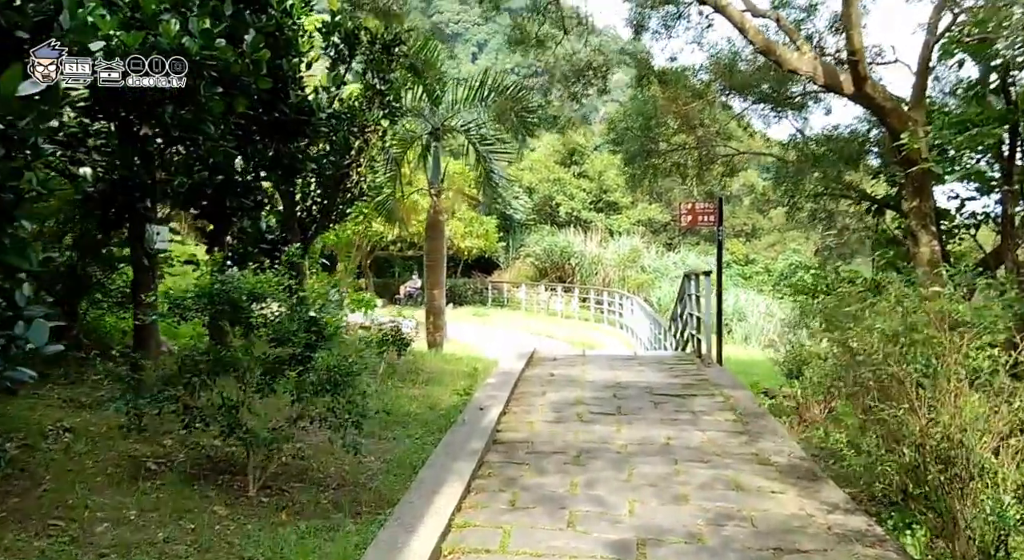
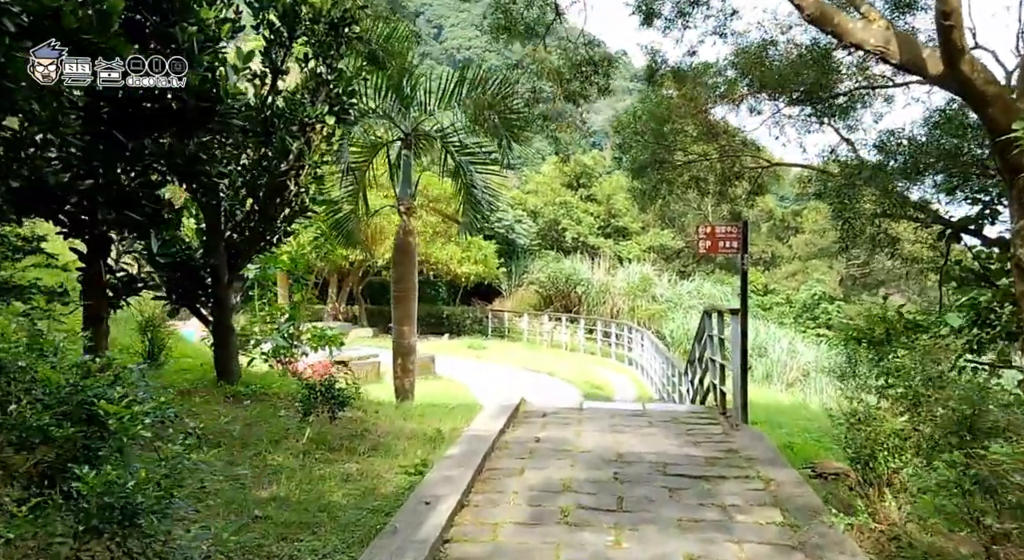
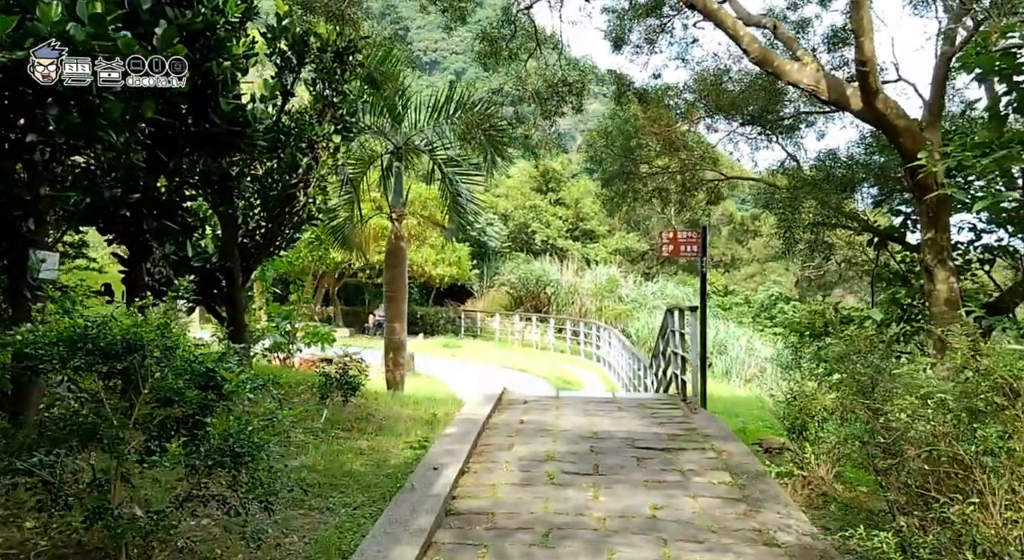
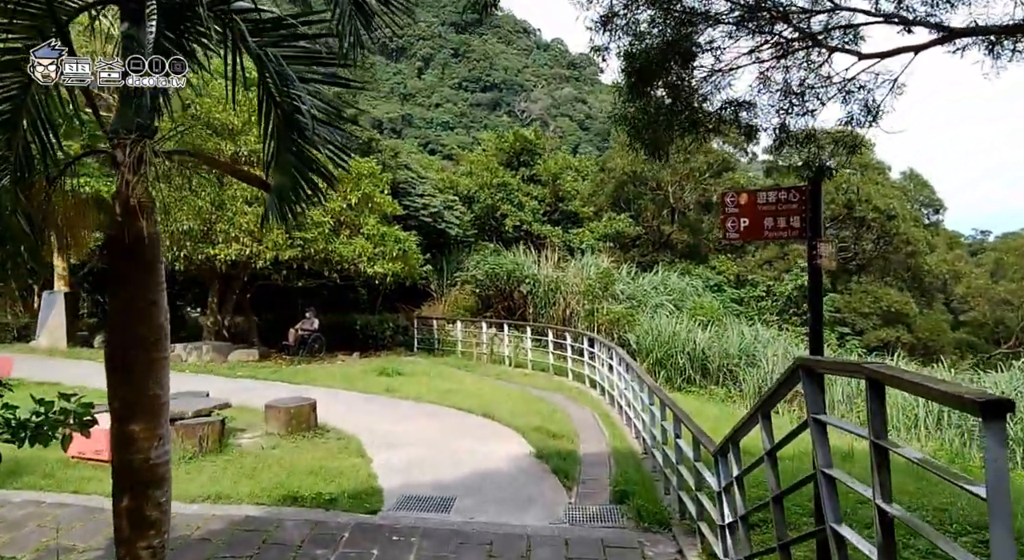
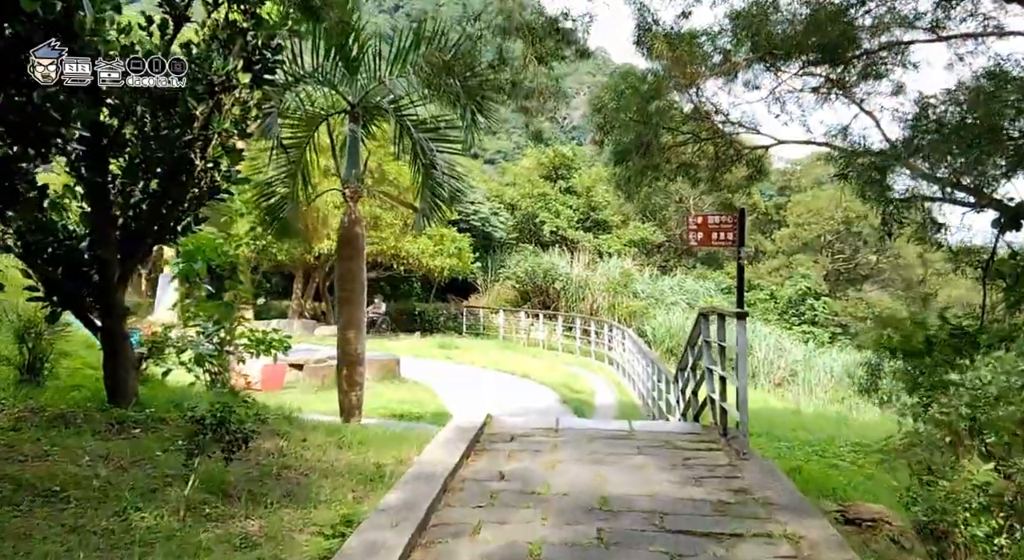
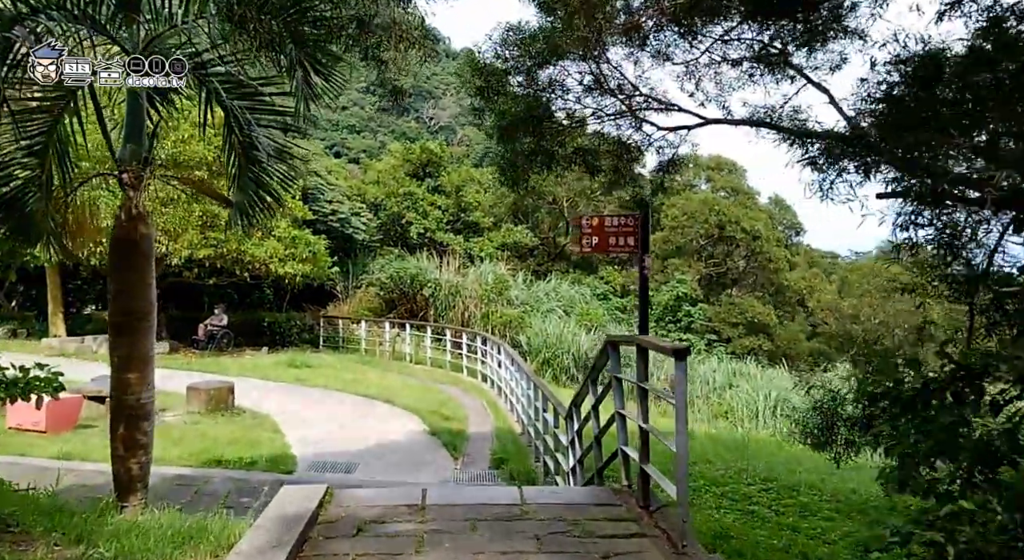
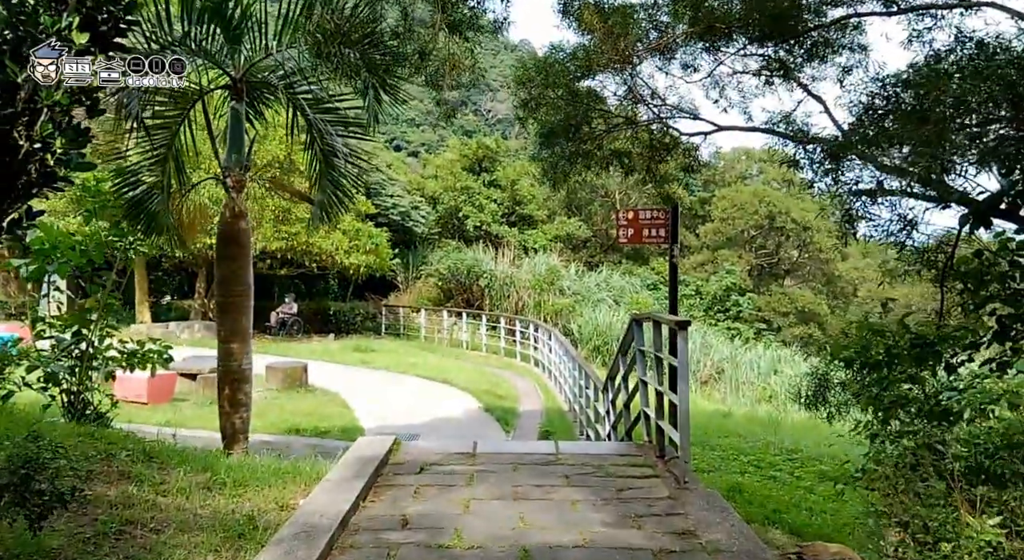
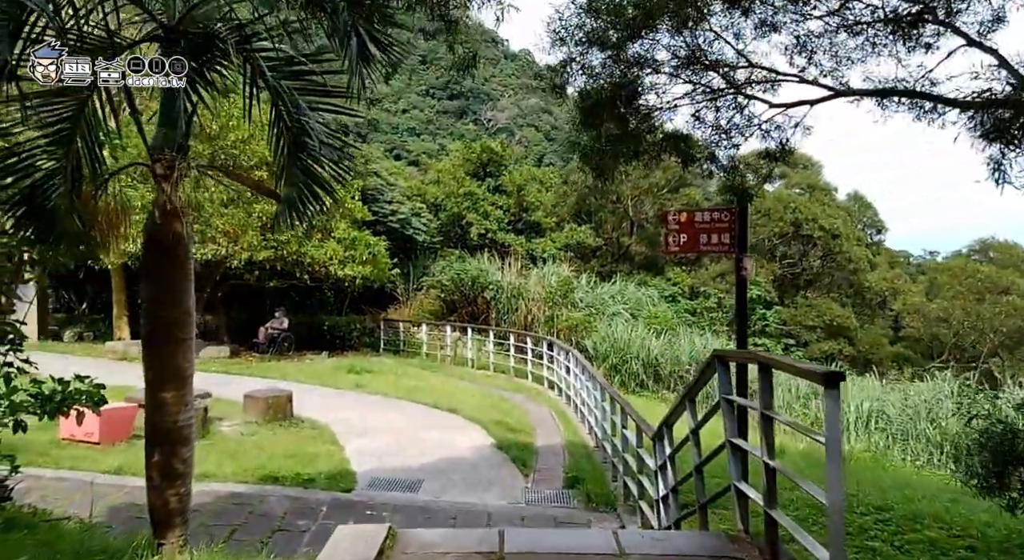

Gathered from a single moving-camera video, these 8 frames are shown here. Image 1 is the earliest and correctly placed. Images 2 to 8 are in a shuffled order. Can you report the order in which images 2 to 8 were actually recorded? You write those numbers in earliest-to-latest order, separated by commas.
3, 2, 5, 7, 6, 8, 4
